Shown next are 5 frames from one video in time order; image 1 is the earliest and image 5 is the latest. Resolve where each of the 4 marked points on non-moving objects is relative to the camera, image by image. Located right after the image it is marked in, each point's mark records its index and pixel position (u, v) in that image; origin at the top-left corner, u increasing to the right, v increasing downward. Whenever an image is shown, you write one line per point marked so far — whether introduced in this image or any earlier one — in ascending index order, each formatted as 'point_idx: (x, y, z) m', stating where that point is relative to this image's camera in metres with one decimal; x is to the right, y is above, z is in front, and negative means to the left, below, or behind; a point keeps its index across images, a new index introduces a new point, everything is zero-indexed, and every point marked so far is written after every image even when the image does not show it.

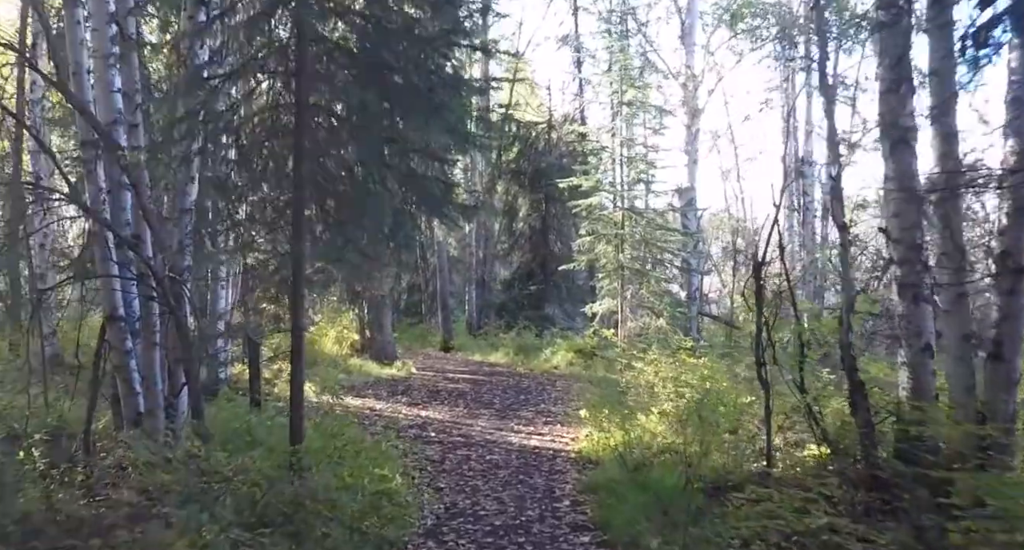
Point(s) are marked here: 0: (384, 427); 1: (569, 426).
0: (-1.8, -2.1, +15.5) m
1: (+0.8, -2.2, +16.1) m
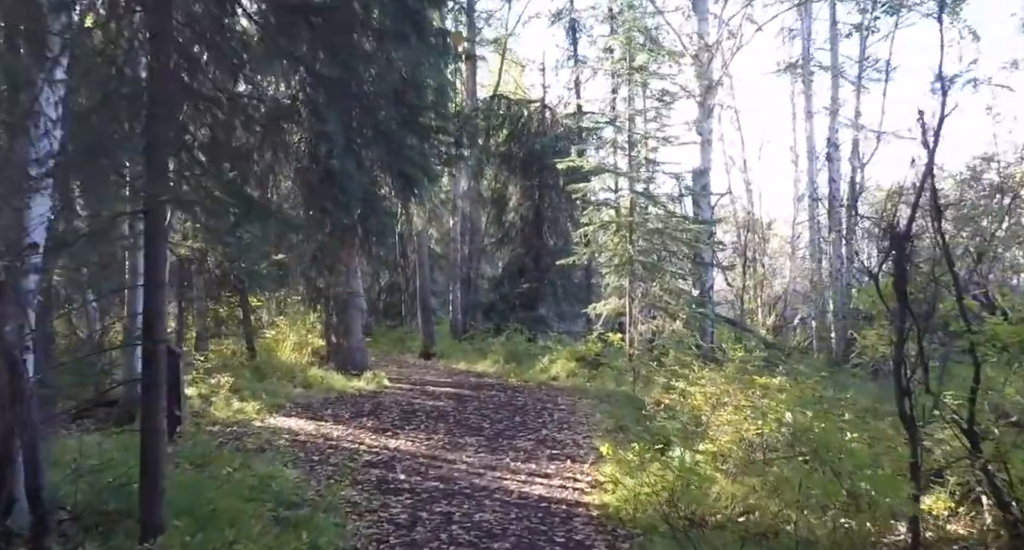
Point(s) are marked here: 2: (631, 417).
0: (-1.8, -2.0, +11.7) m
1: (+0.8, -2.1, +12.3) m
2: (+1.6, -2.0, +15.3) m
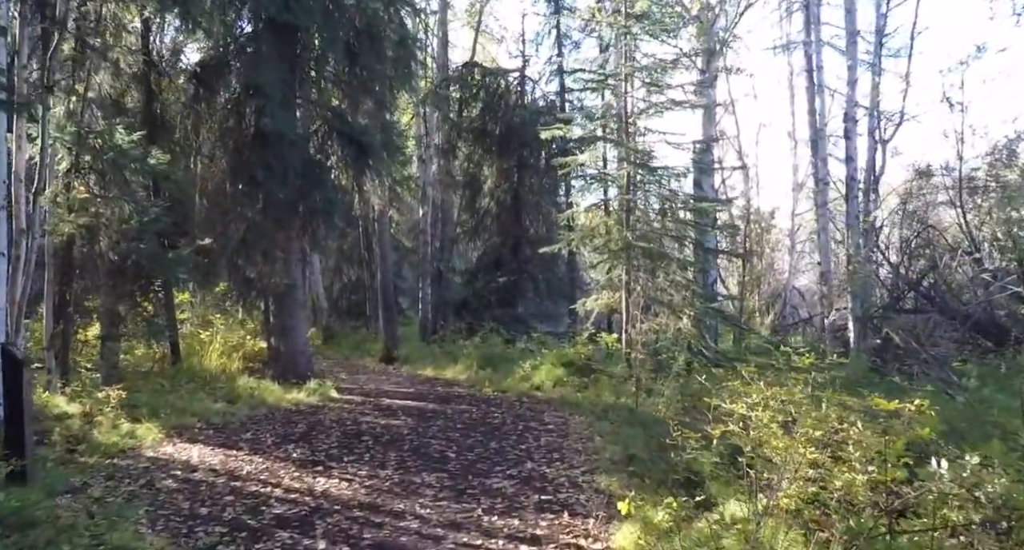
0: (-2.0, -1.8, +8.0) m
1: (+0.6, -1.9, +8.7) m
2: (+1.4, -1.8, +11.6) m
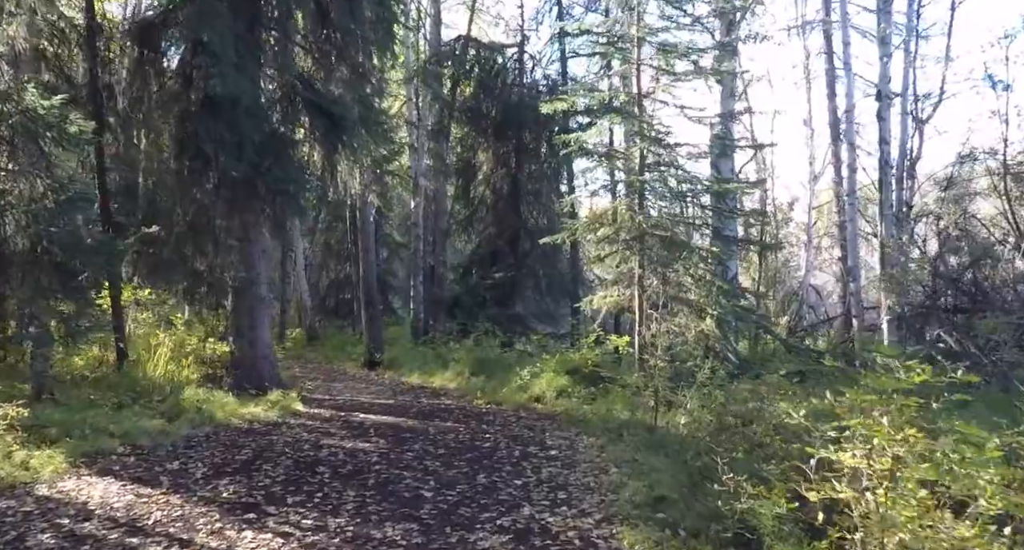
0: (-2.1, -1.7, +5.5) m
1: (+0.5, -1.8, +6.2) m
2: (+1.3, -1.8, +9.1) m
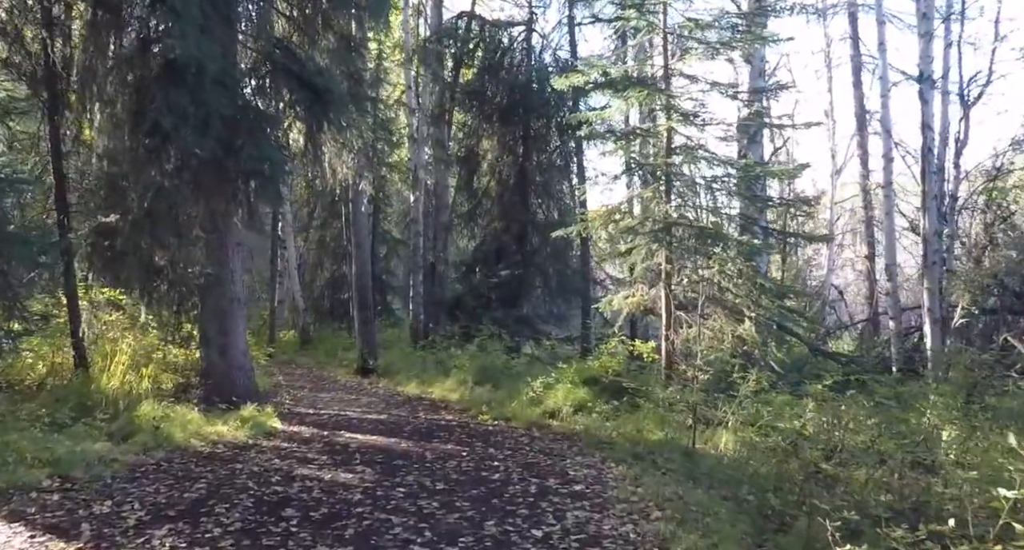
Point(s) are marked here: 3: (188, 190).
0: (-2.0, -1.6, +3.5) m
1: (+0.6, -1.7, +4.1) m
2: (+1.4, -1.7, +7.1) m
3: (-3.5, +0.9, +12.3) m
